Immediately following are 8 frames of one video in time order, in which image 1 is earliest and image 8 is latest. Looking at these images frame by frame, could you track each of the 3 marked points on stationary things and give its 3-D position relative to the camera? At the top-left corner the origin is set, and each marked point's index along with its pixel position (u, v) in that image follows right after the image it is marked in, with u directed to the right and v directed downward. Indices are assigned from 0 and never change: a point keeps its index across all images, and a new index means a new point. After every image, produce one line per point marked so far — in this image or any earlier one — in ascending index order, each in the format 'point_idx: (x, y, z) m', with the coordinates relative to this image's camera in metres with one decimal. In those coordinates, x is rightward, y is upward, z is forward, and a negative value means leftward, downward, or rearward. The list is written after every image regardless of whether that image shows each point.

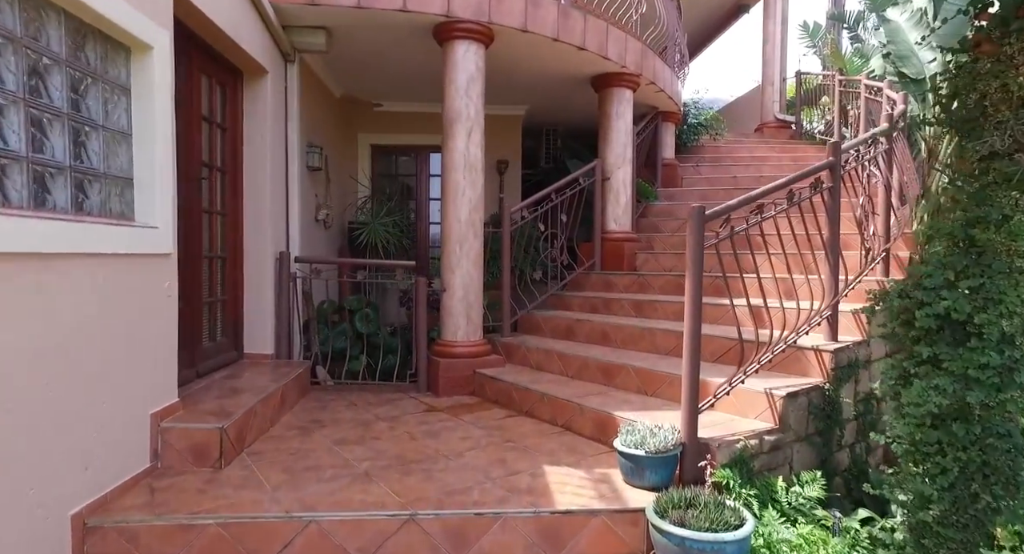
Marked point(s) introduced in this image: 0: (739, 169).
0: (+2.7, +1.2, +7.4) m
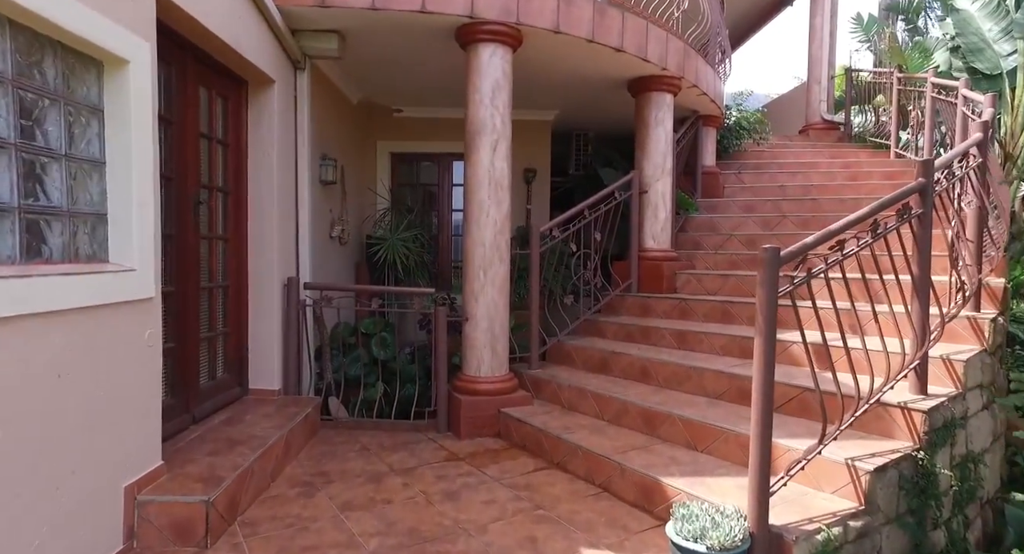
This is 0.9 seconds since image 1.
0: (+3.0, +1.1, +6.9) m
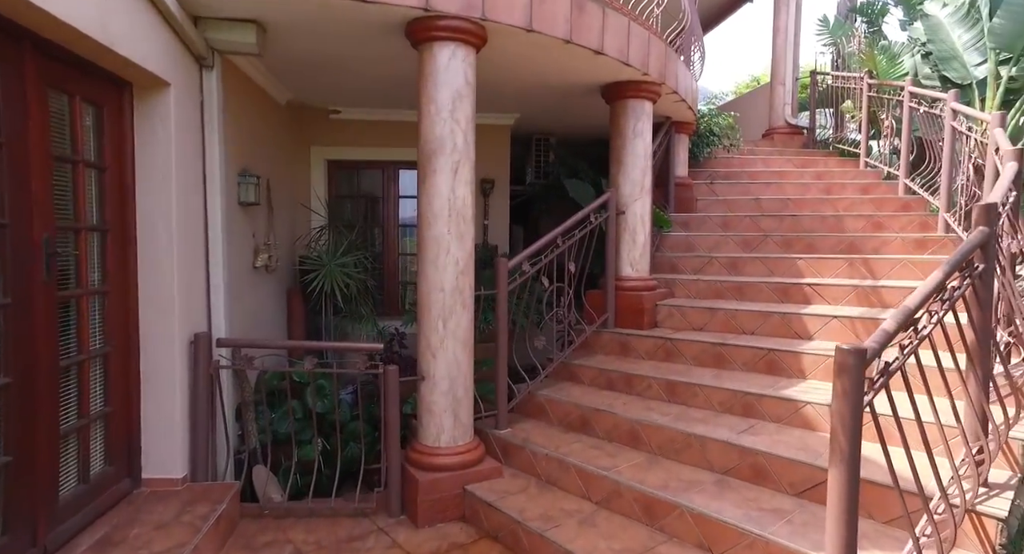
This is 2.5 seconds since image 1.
0: (+2.5, +0.9, +6.4) m
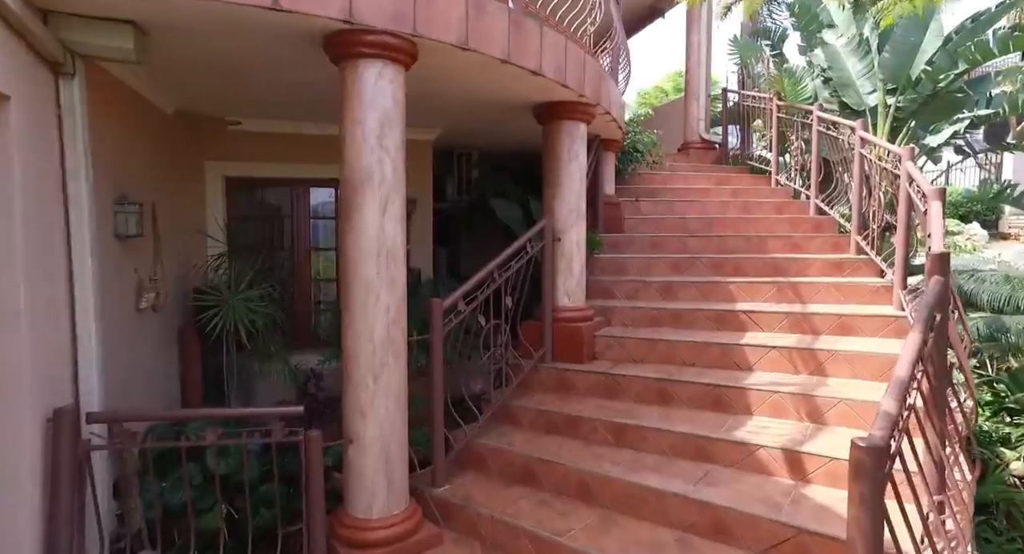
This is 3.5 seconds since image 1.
0: (+1.7, +0.7, +6.4) m
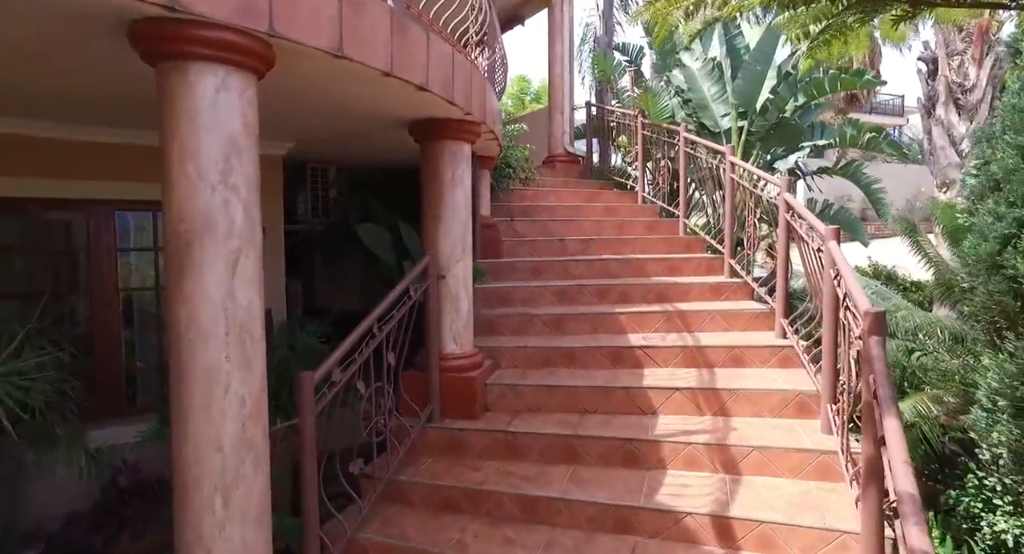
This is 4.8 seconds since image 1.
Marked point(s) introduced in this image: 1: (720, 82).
0: (+0.5, +0.5, +6.1) m
1: (+2.3, +2.2, +7.2) m
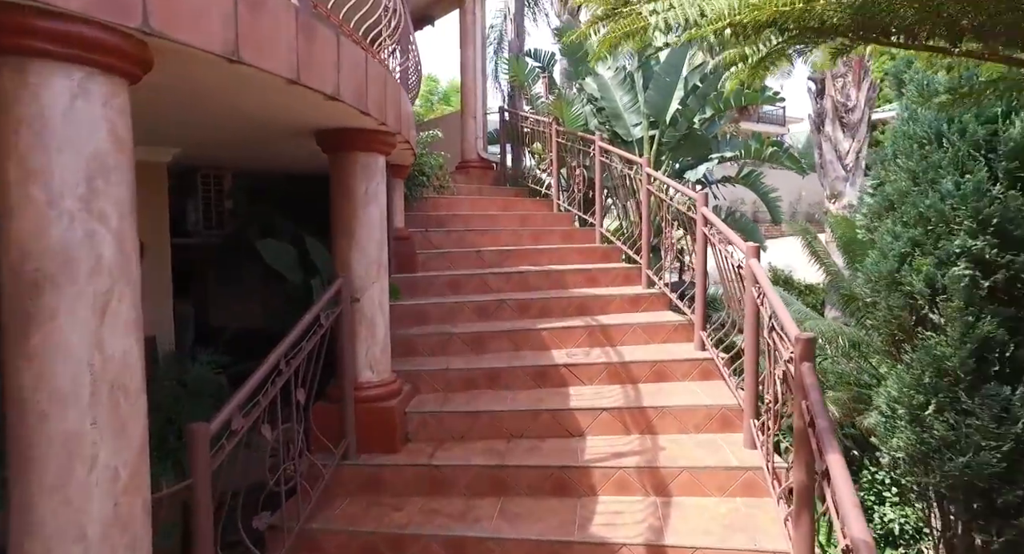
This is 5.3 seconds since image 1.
0: (-0.3, +0.4, +5.9) m
1: (+1.3, +2.1, +7.2) m
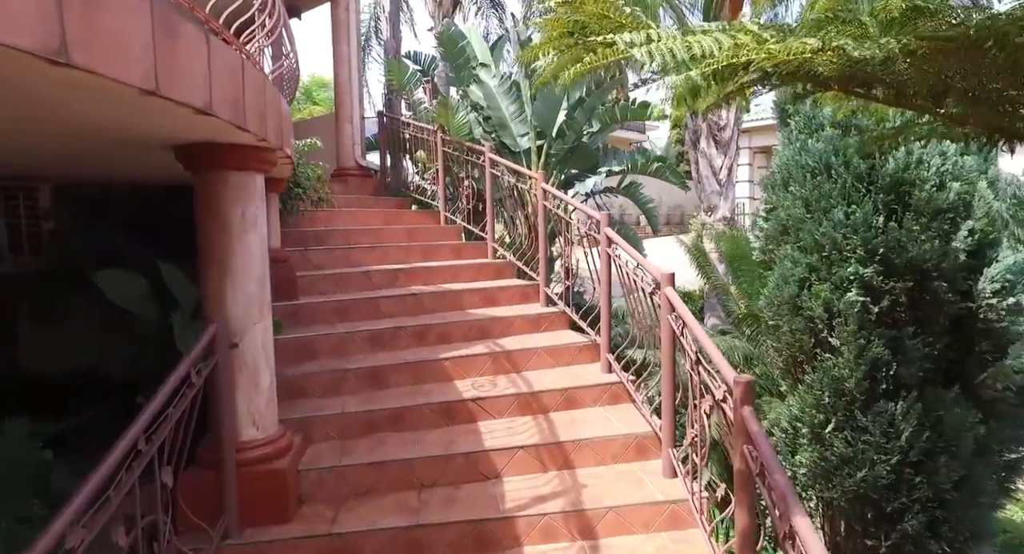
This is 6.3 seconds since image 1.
0: (-1.3, +0.2, +5.5) m
1: (+0.1, +2.0, +7.1) m
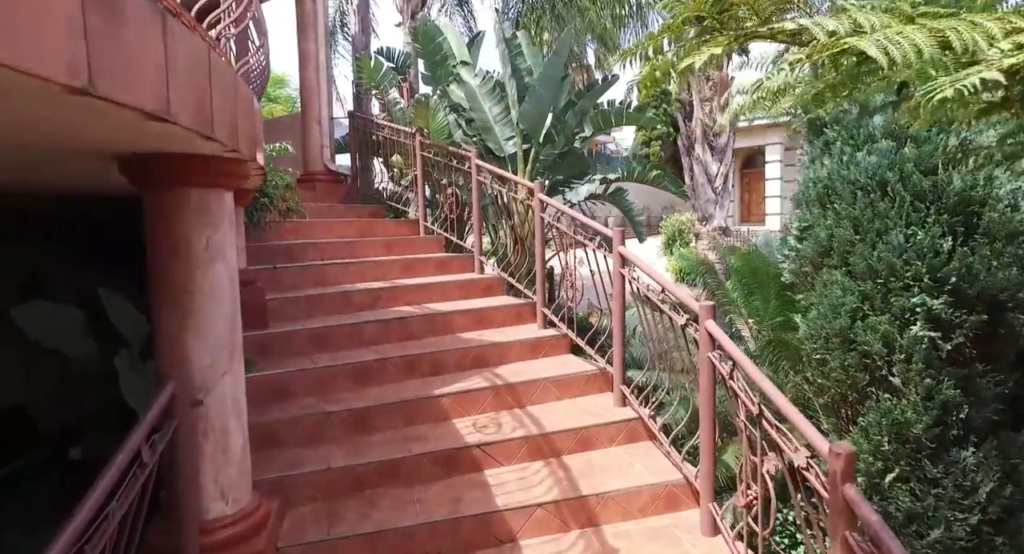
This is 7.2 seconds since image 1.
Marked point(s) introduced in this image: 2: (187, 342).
0: (-1.3, 0.0, +4.9) m
1: (-0.1, +1.8, +6.6) m
2: (-1.2, -0.2, +2.3) m
